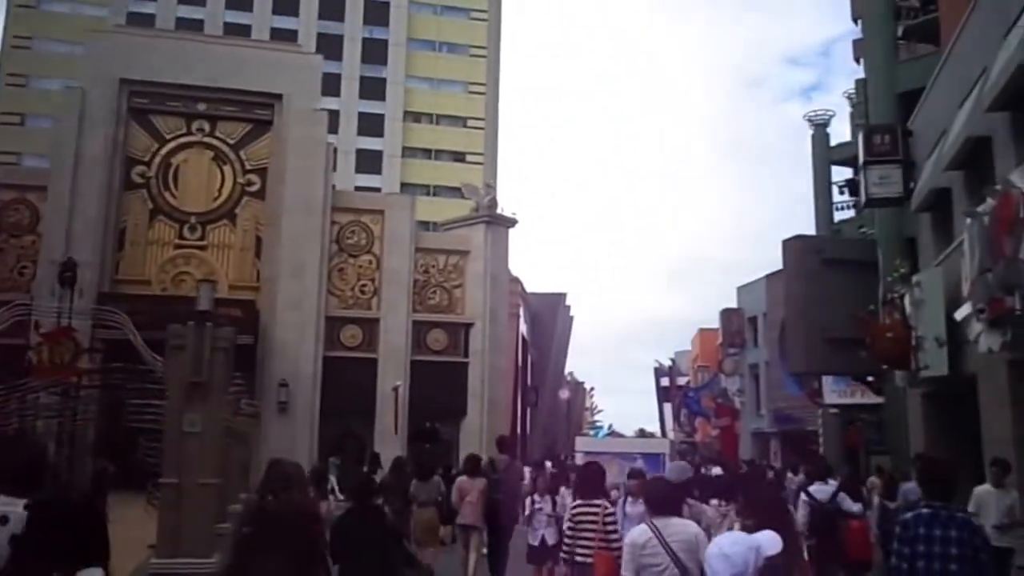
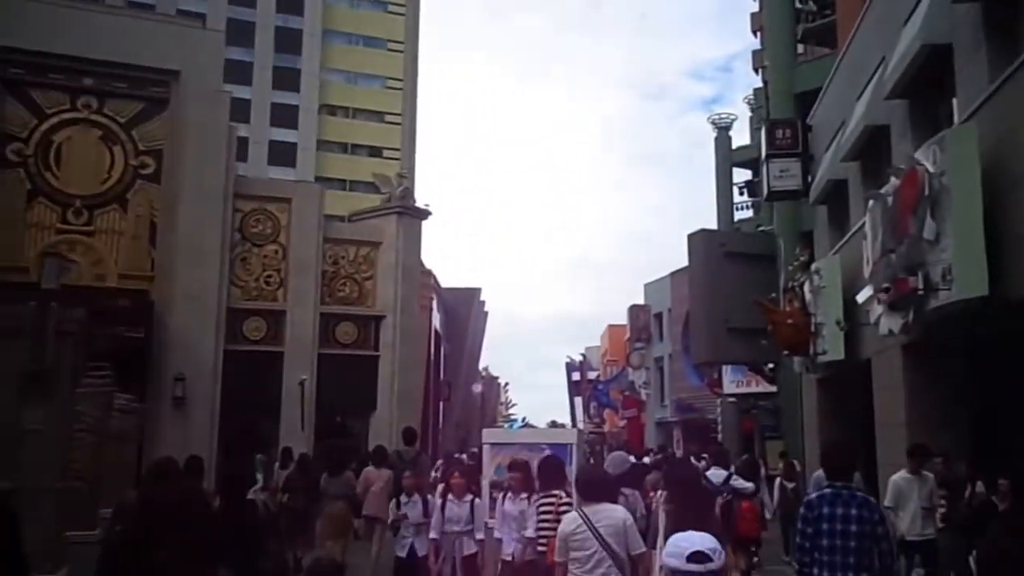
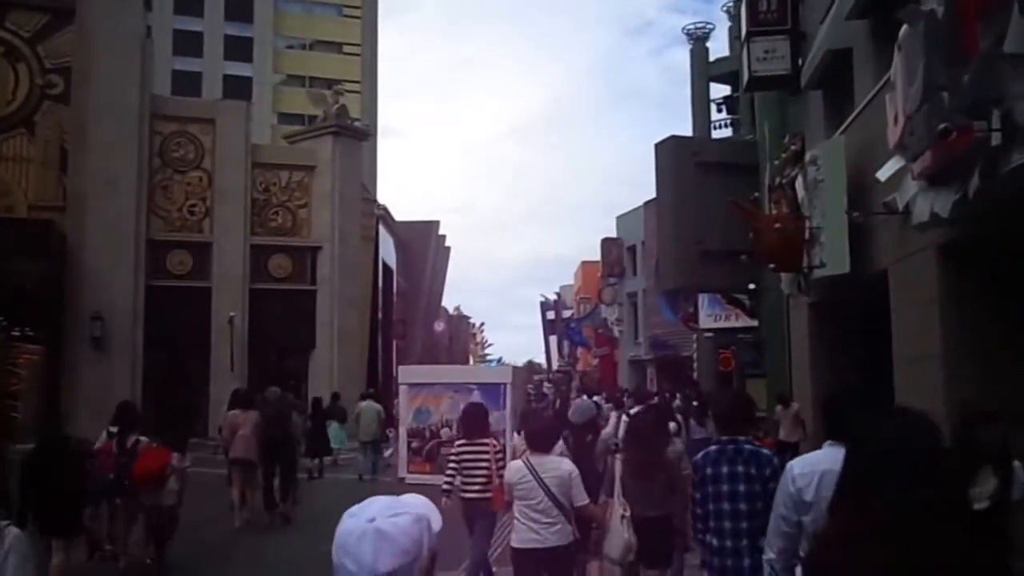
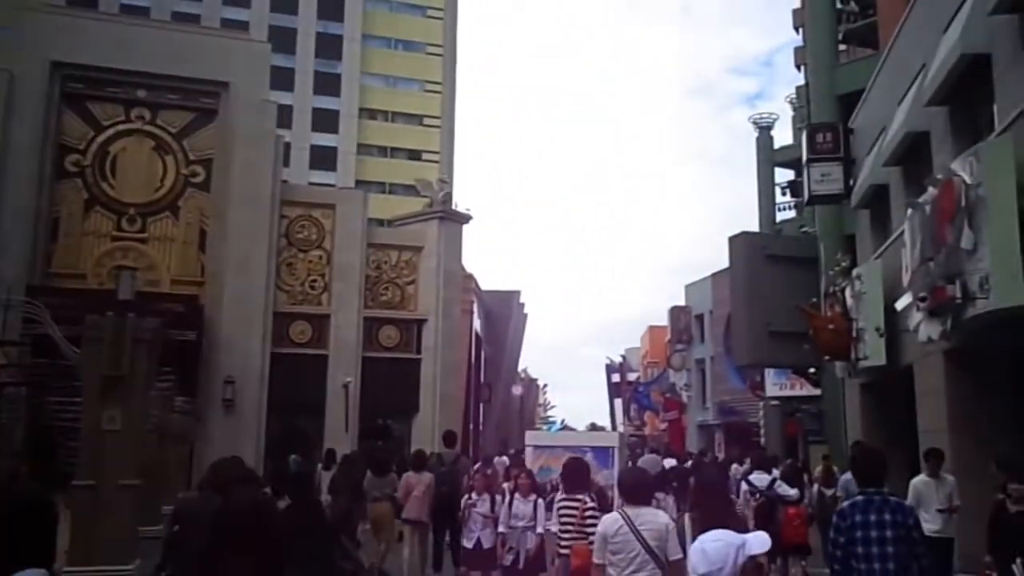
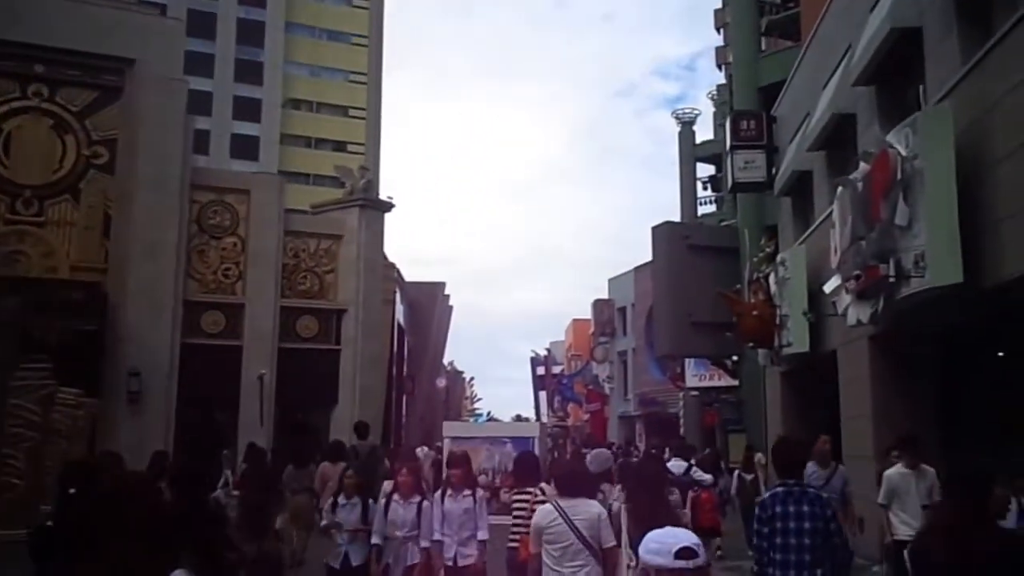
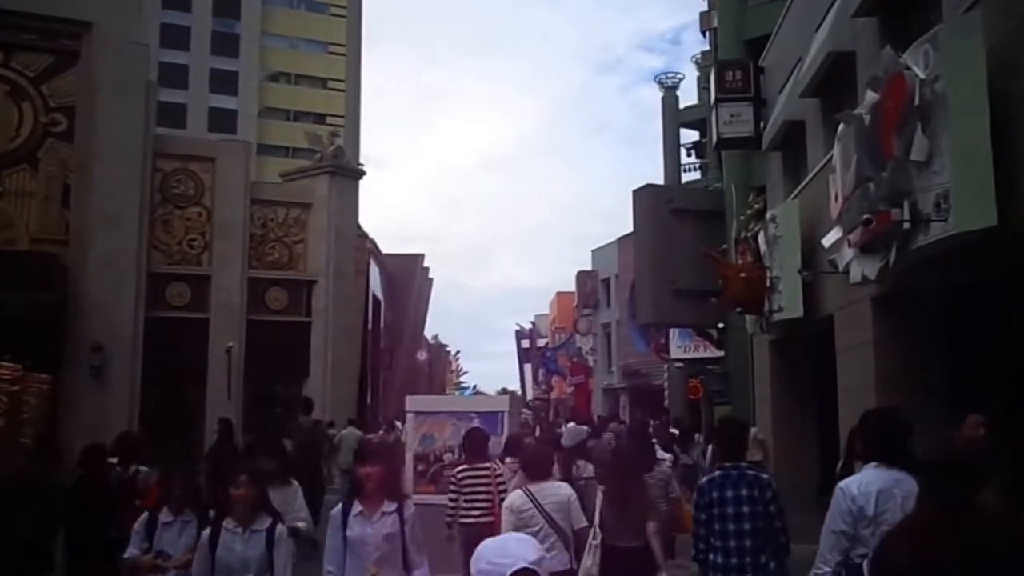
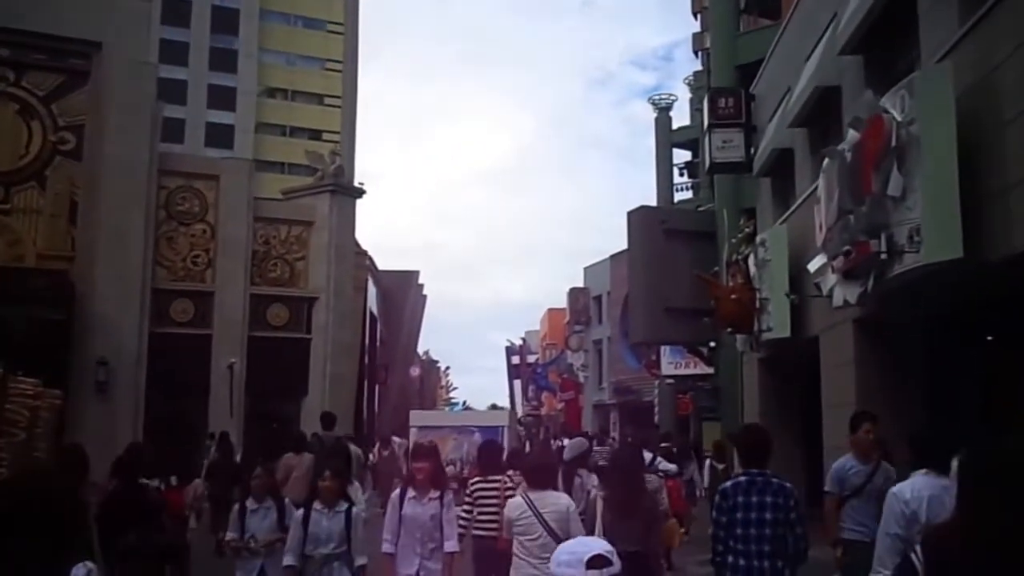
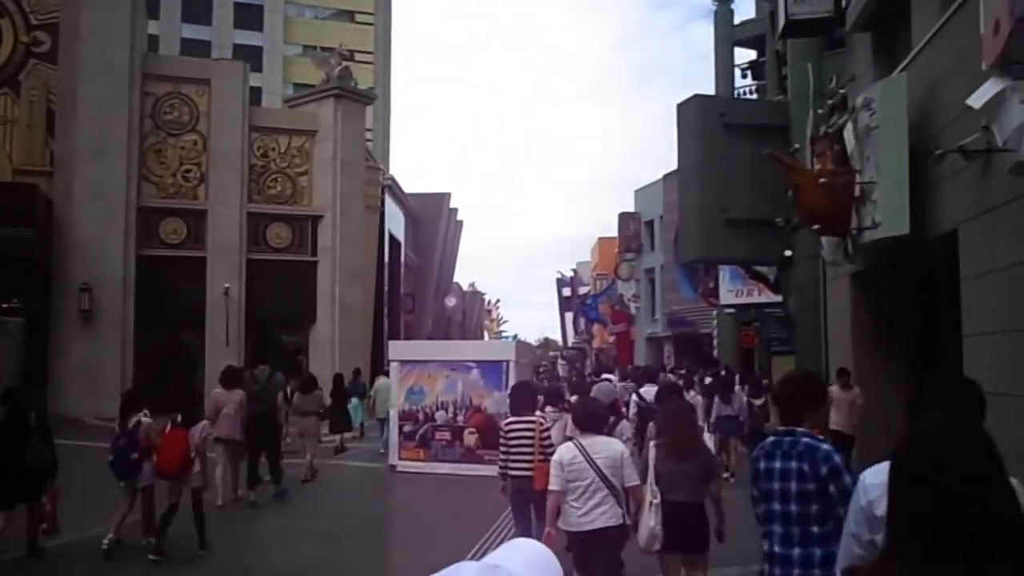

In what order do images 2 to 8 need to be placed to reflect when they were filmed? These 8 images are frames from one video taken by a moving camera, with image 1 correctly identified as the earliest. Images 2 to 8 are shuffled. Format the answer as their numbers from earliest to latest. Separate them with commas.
4, 2, 5, 7, 6, 3, 8
